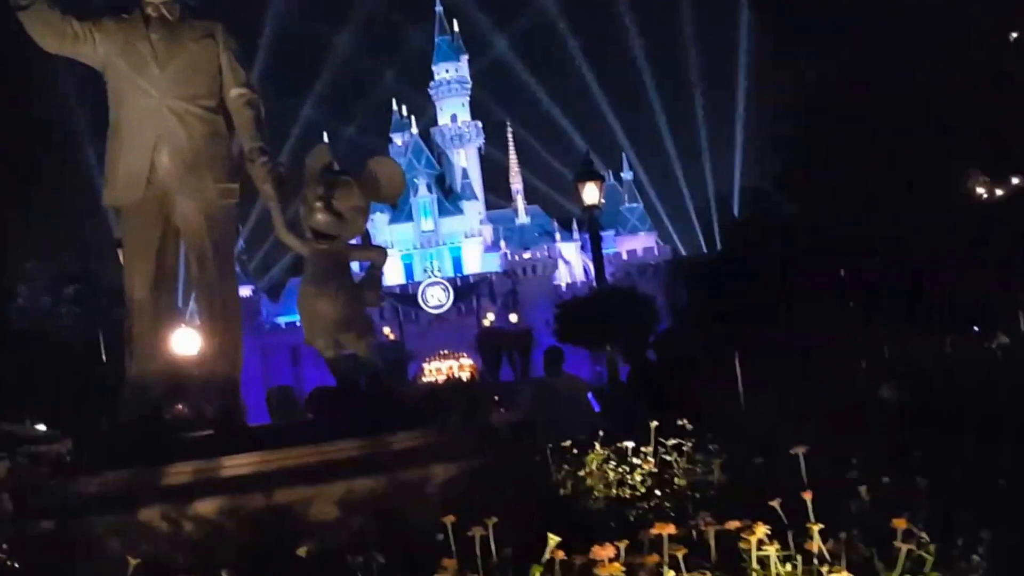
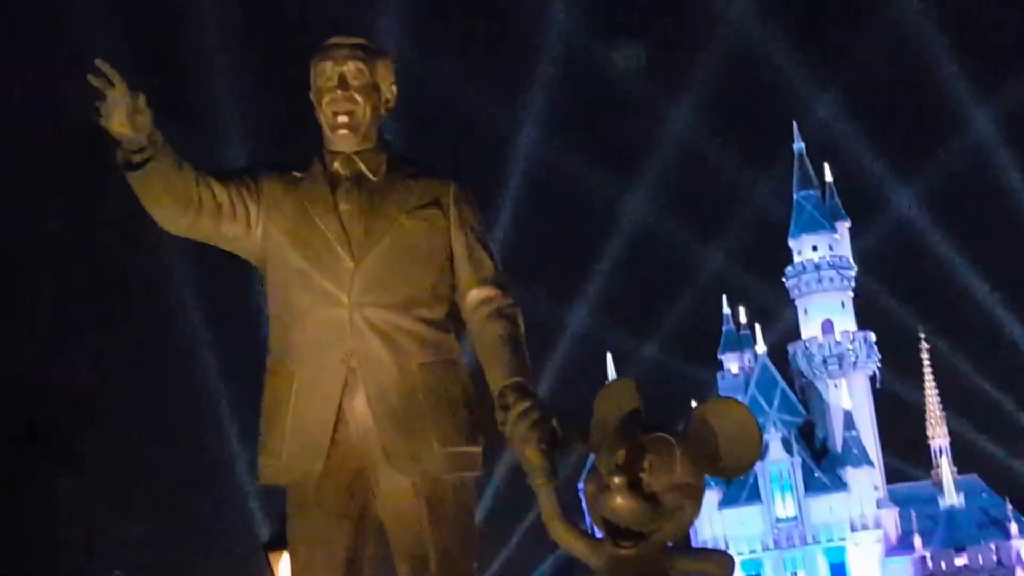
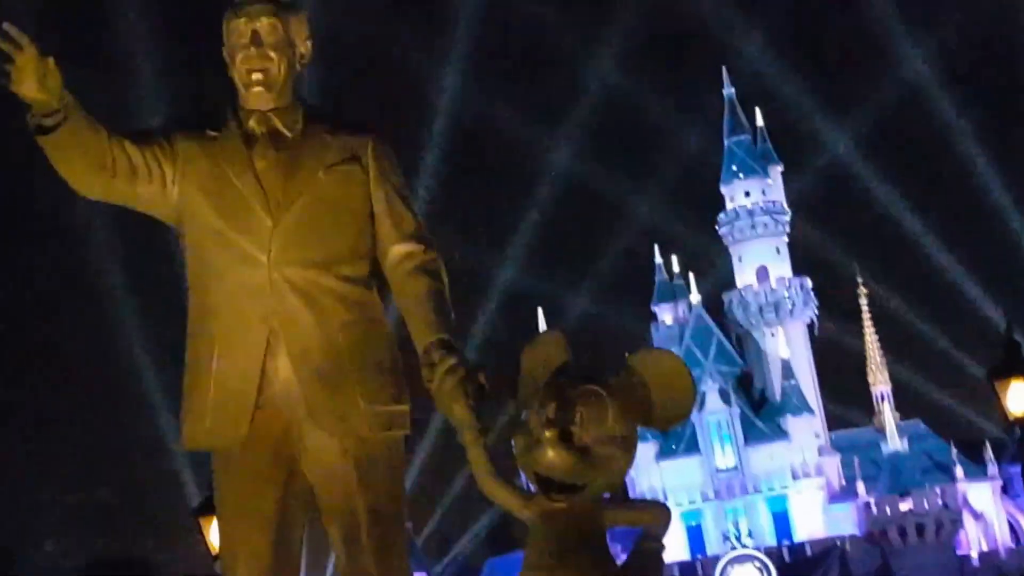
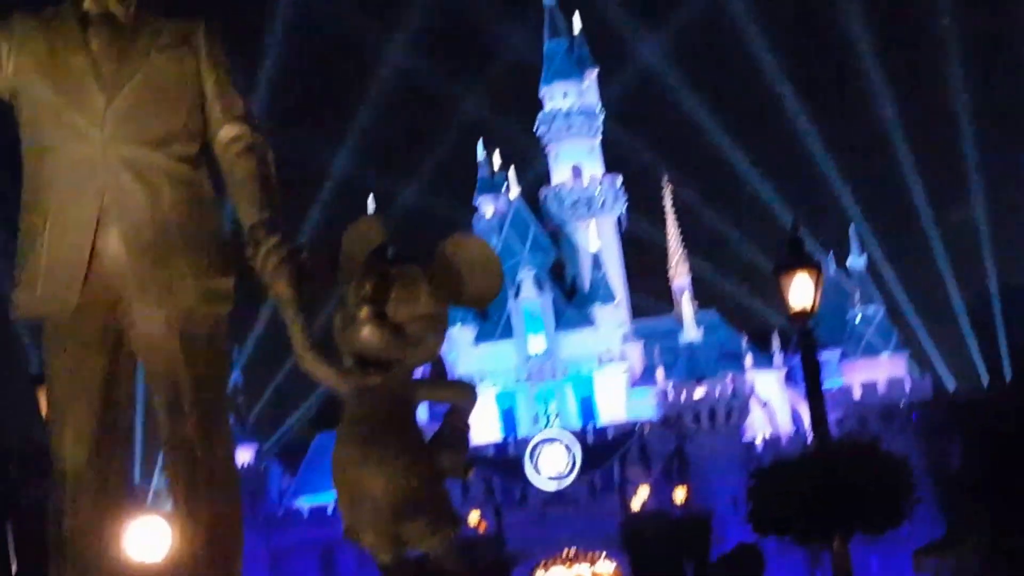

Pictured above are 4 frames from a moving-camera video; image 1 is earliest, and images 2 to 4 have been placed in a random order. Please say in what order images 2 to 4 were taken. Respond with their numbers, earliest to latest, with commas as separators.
4, 2, 3
